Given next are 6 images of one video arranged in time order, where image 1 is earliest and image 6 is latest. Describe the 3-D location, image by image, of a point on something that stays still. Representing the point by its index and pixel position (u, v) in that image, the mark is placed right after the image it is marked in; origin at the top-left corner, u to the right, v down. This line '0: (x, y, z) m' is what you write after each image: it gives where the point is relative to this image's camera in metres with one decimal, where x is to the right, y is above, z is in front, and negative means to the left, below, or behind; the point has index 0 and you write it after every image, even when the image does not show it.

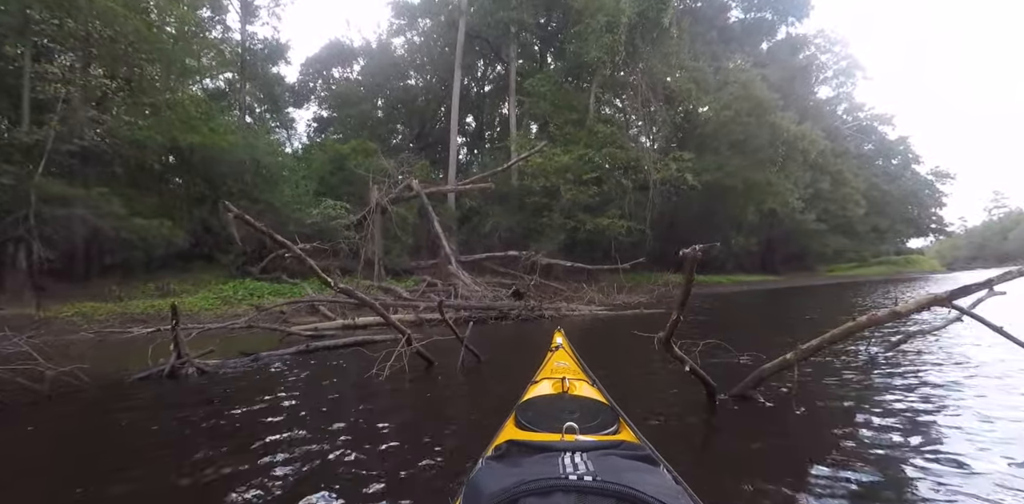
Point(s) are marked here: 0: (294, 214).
0: (-8.1, +1.5, +19.5) m
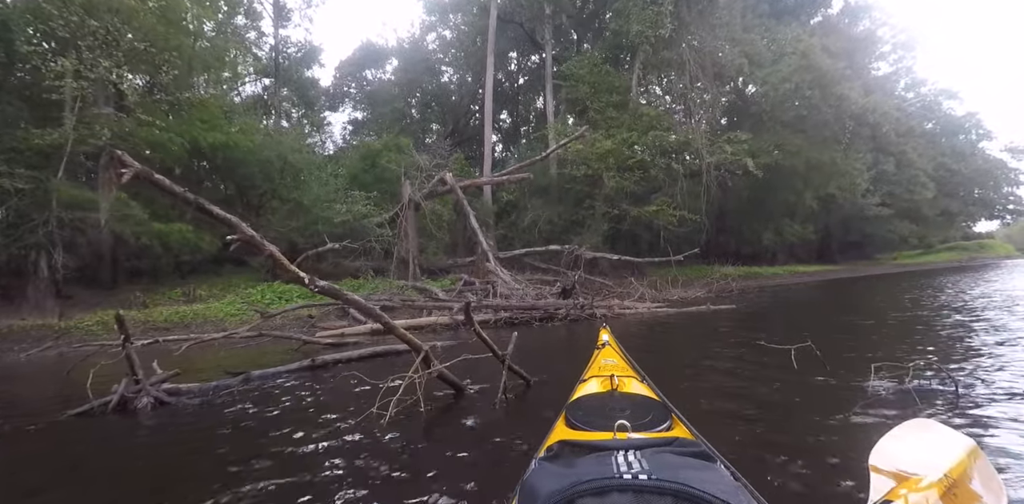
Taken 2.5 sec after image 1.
0: (-6.7, +1.4, +18.7) m
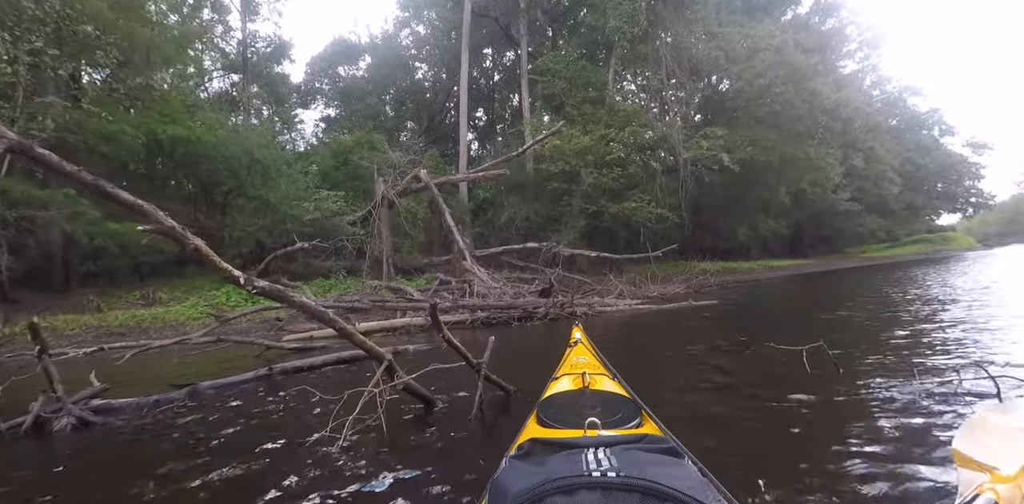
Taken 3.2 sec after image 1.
0: (-7.5, +1.4, +18.1) m
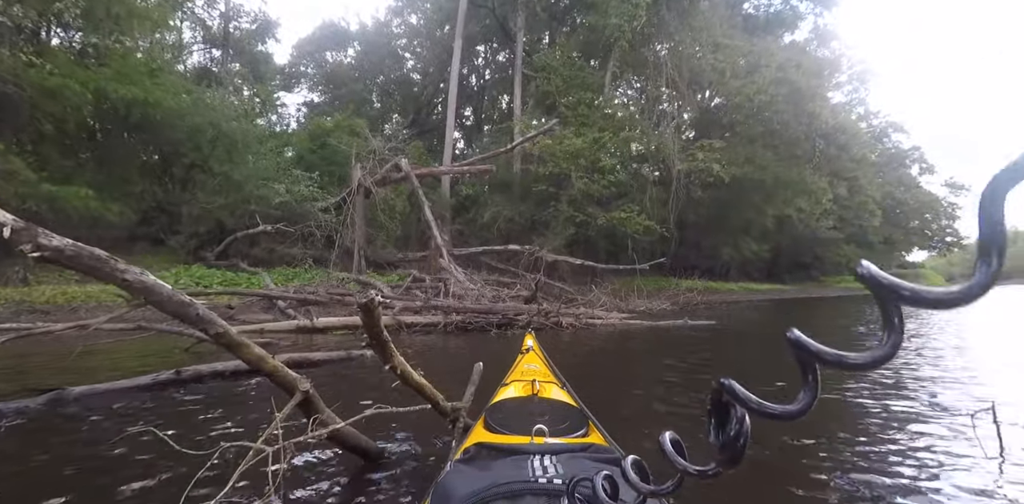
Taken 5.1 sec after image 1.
0: (-8.0, +1.9, +16.8) m
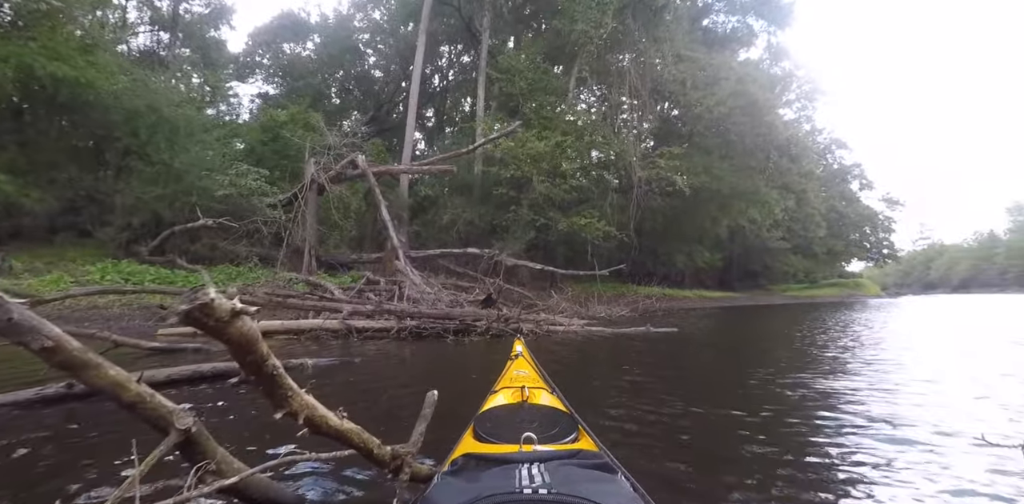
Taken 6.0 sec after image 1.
0: (-9.2, +2.1, +15.7) m
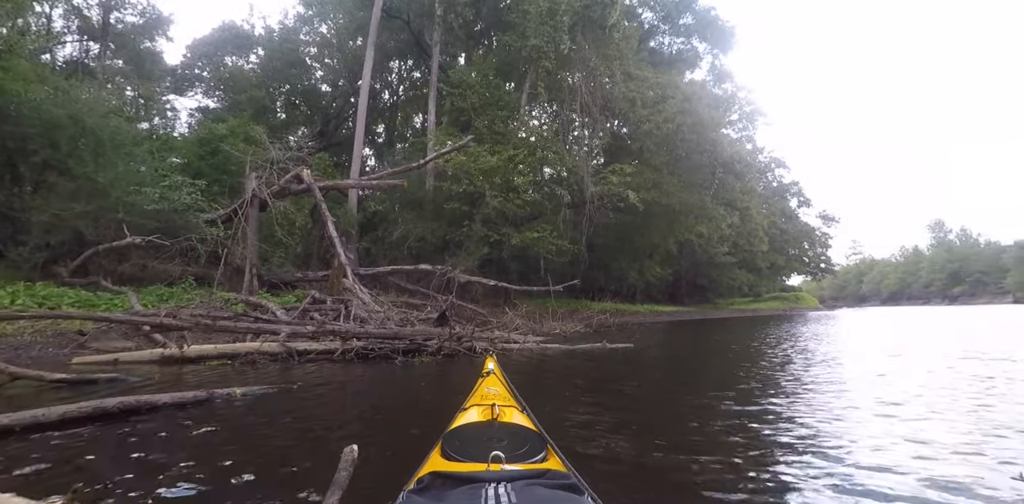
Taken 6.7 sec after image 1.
0: (-10.6, +1.5, +14.7) m
